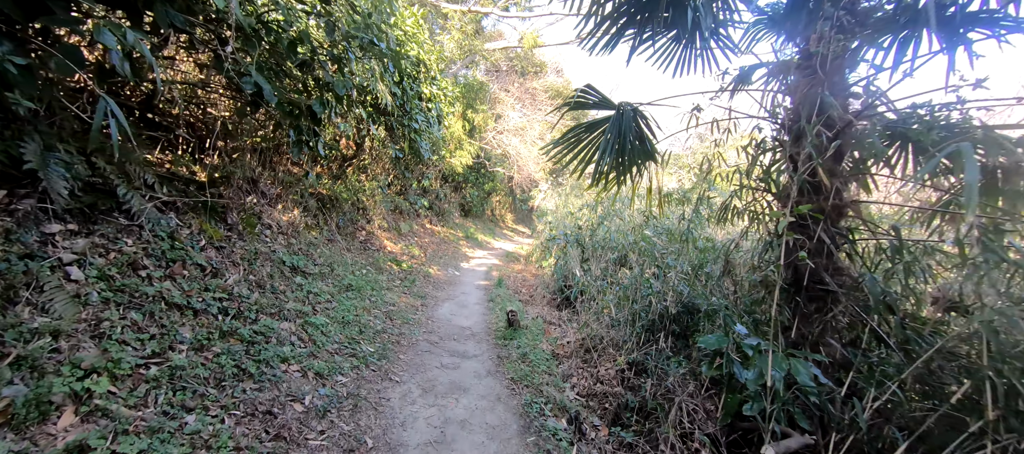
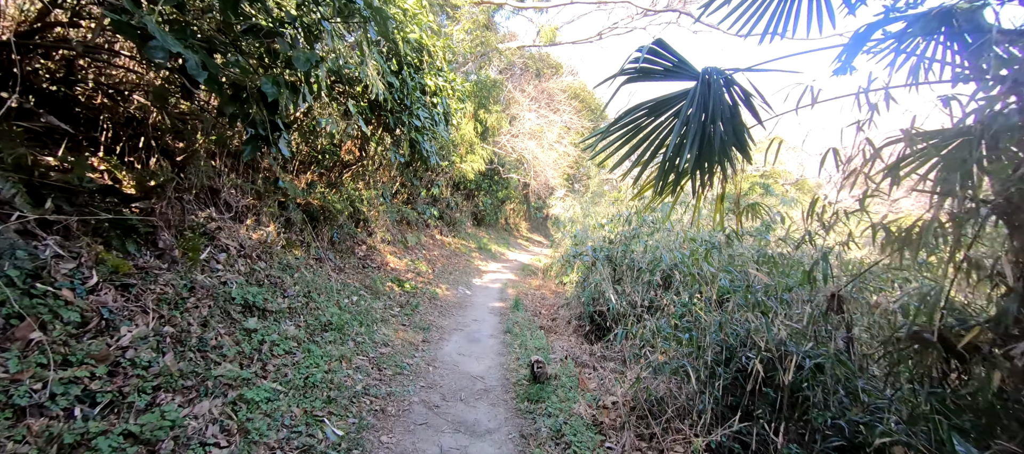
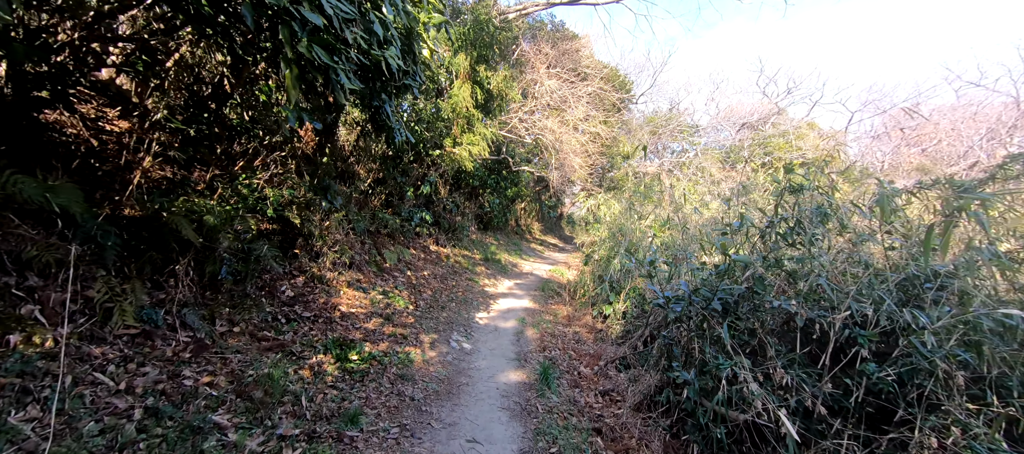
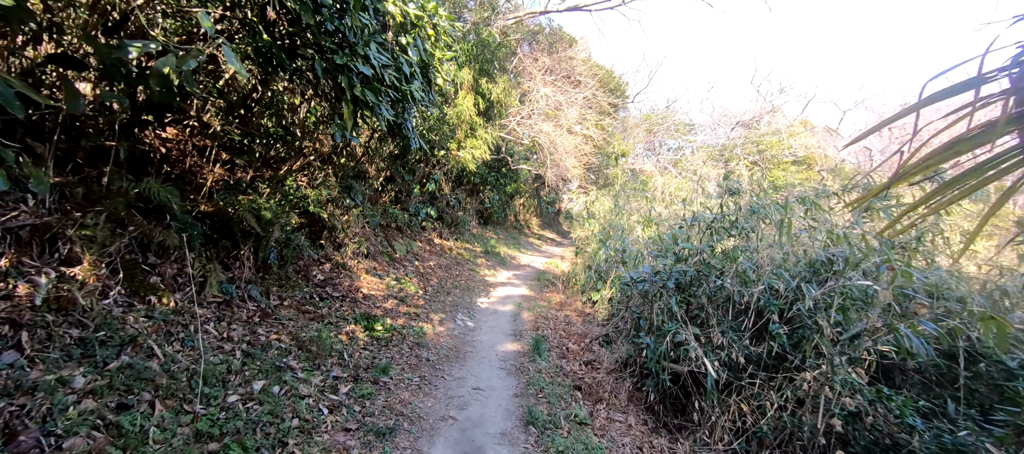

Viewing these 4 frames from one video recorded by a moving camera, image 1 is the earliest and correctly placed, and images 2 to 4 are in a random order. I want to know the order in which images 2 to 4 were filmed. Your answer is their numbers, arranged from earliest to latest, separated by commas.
2, 4, 3
